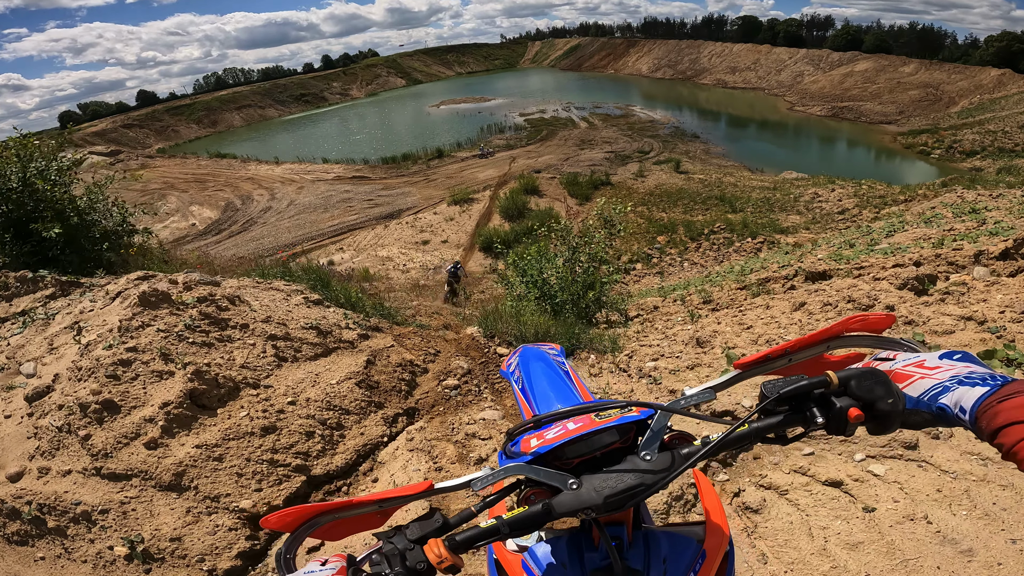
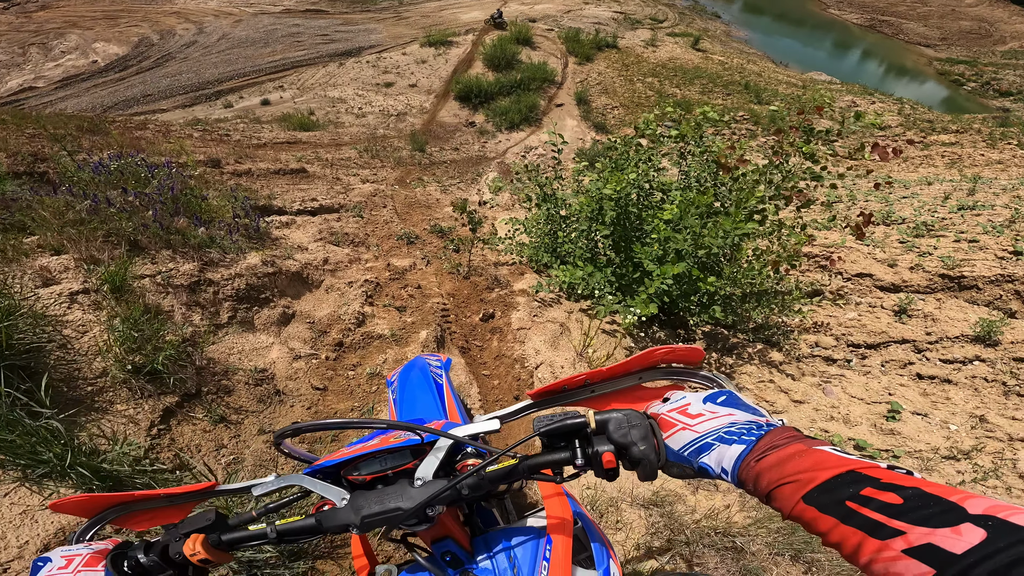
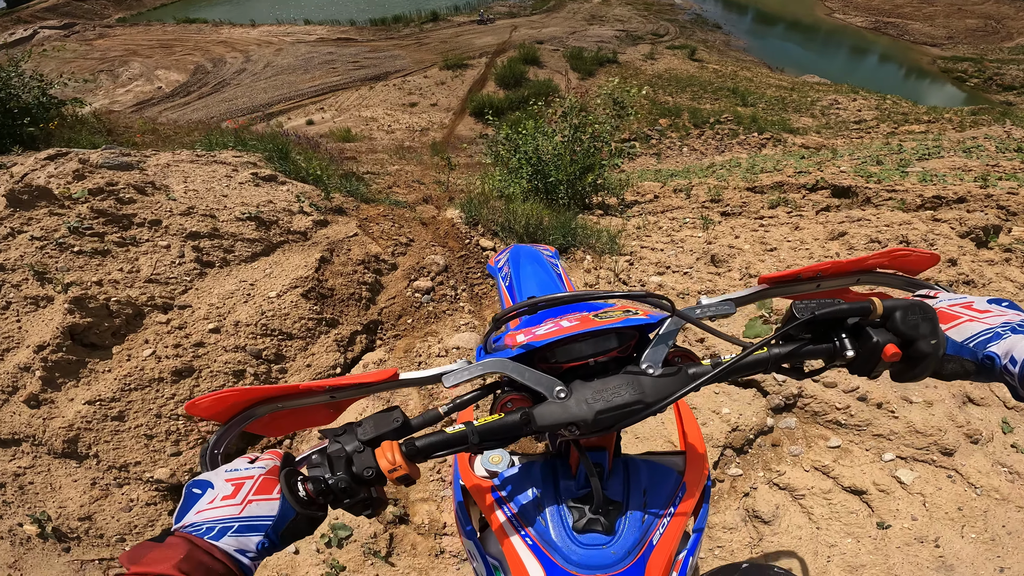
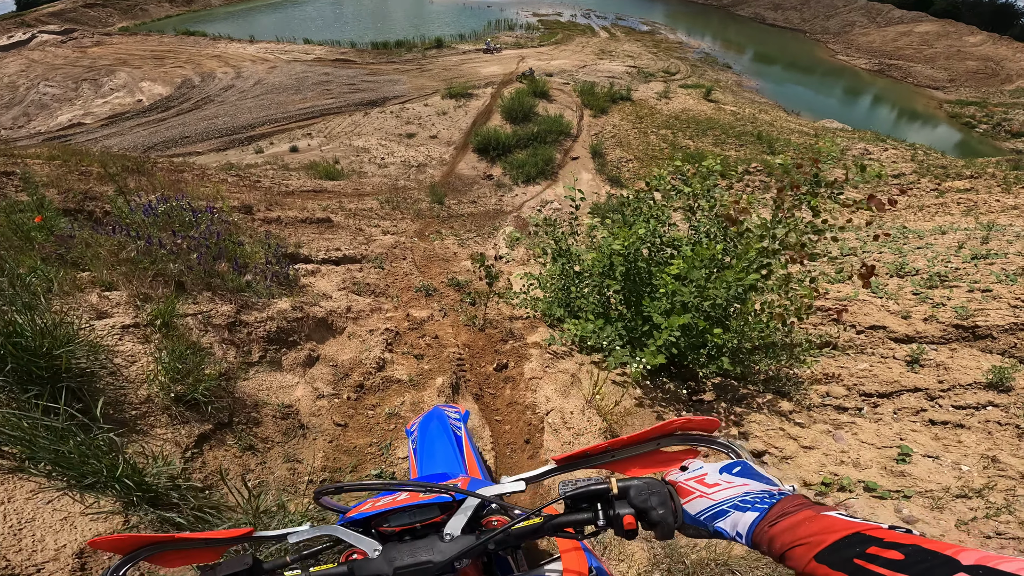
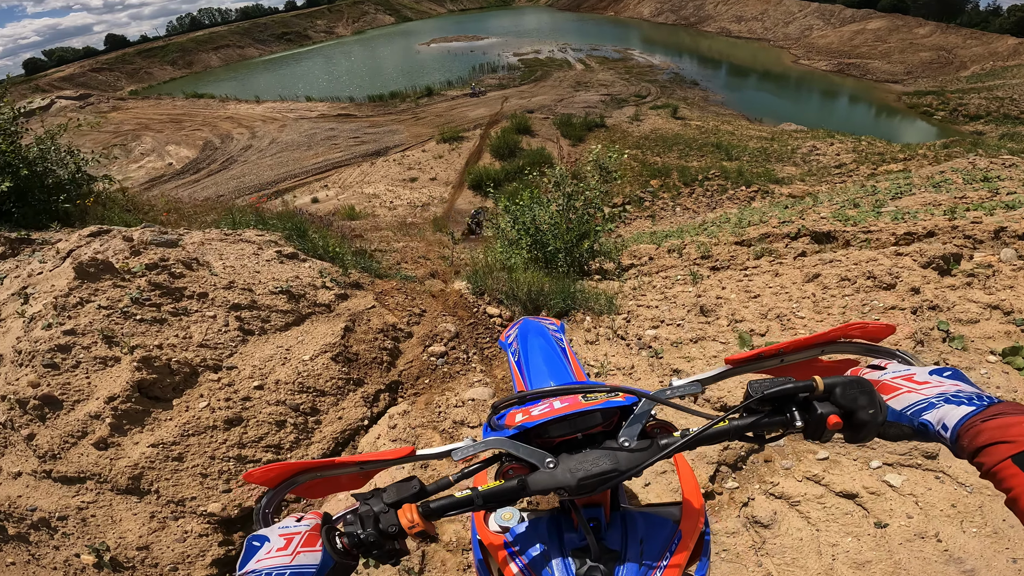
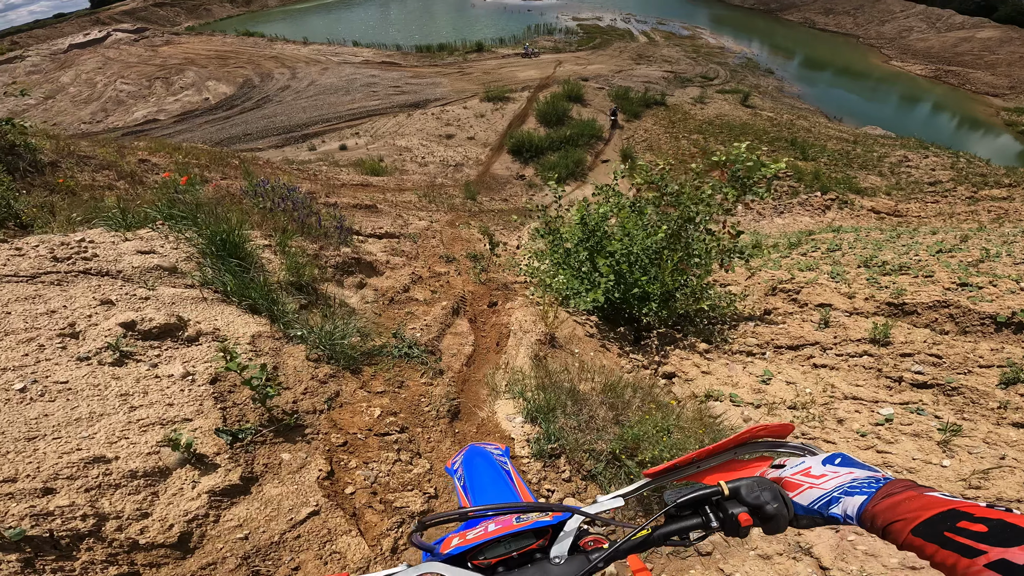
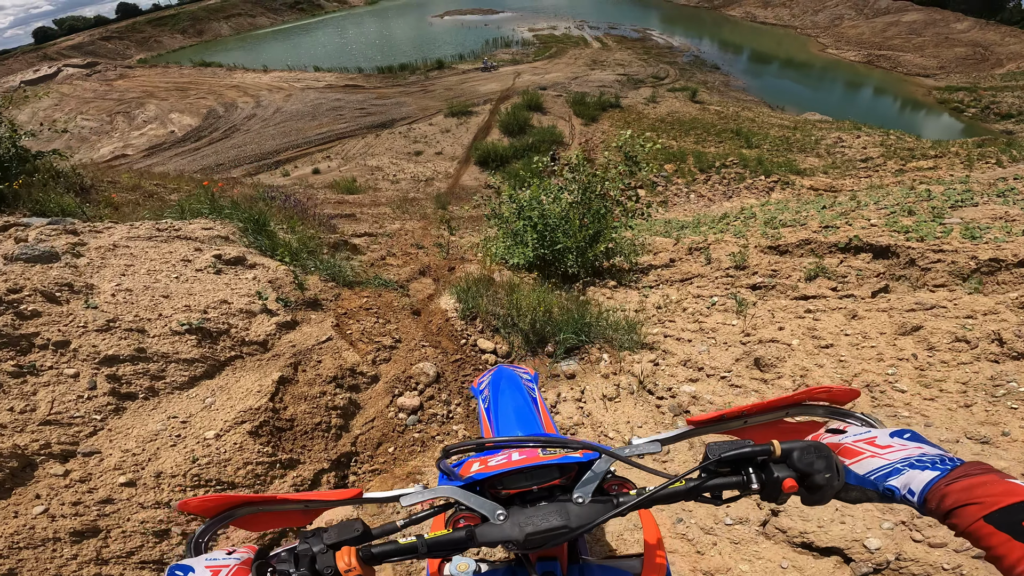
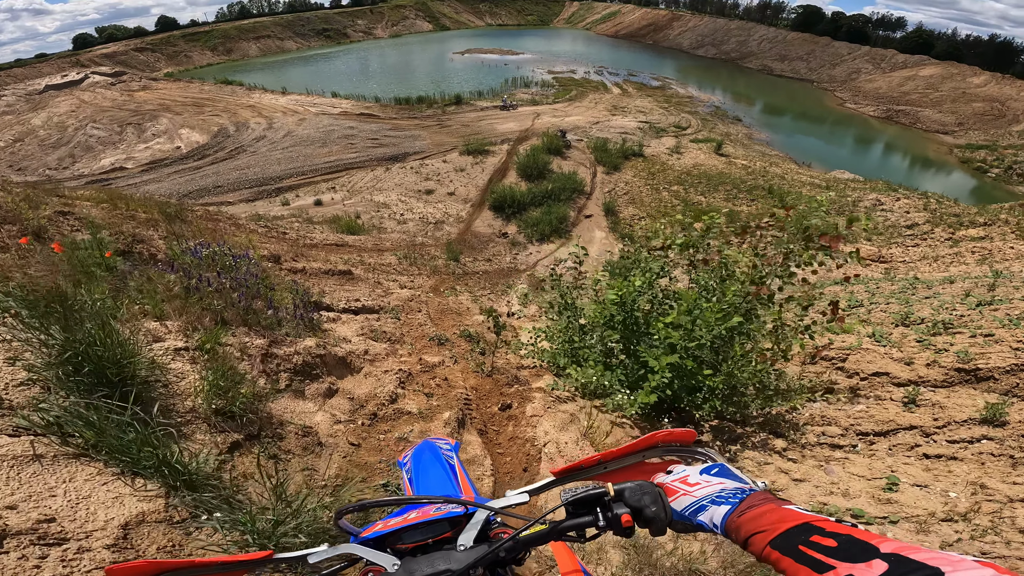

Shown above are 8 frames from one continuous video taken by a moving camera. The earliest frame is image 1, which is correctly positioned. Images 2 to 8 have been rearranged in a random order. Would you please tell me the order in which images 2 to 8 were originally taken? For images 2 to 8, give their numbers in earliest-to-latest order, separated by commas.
5, 3, 7, 6, 8, 4, 2
